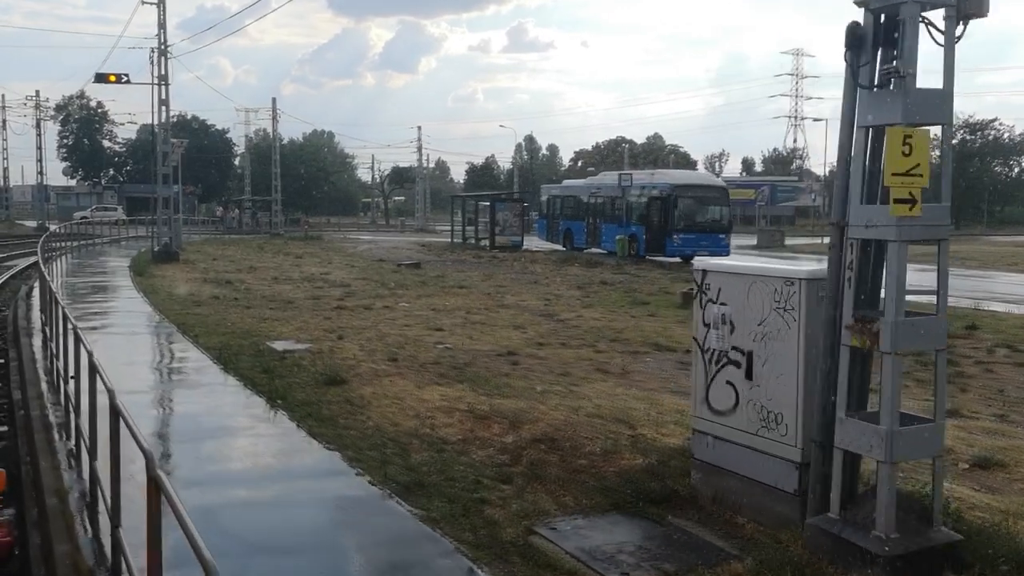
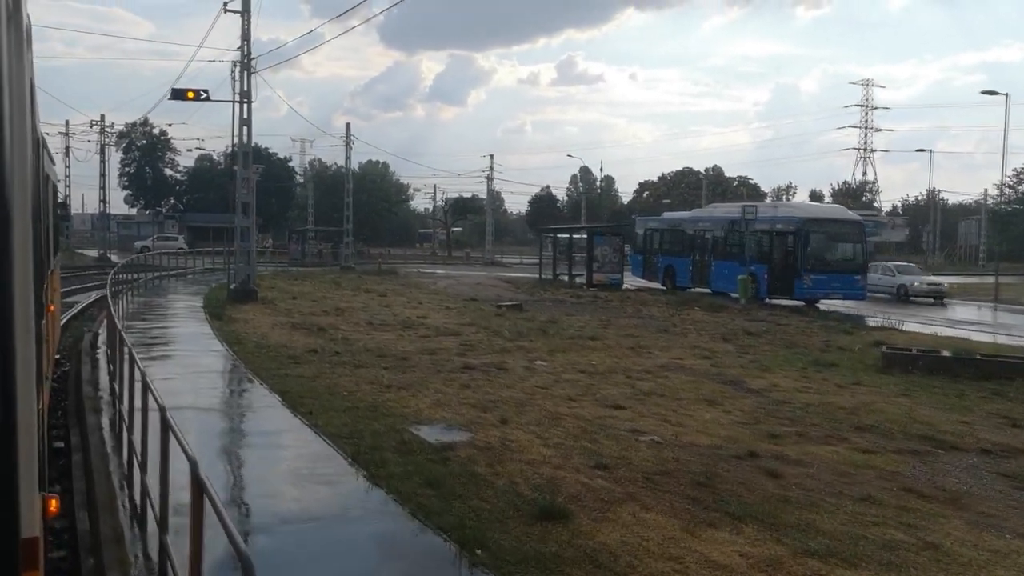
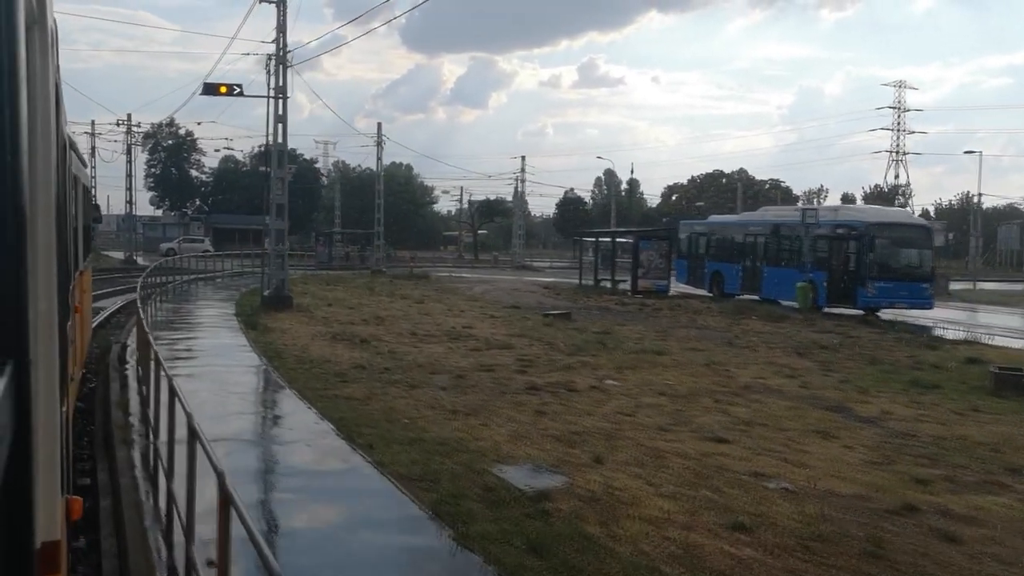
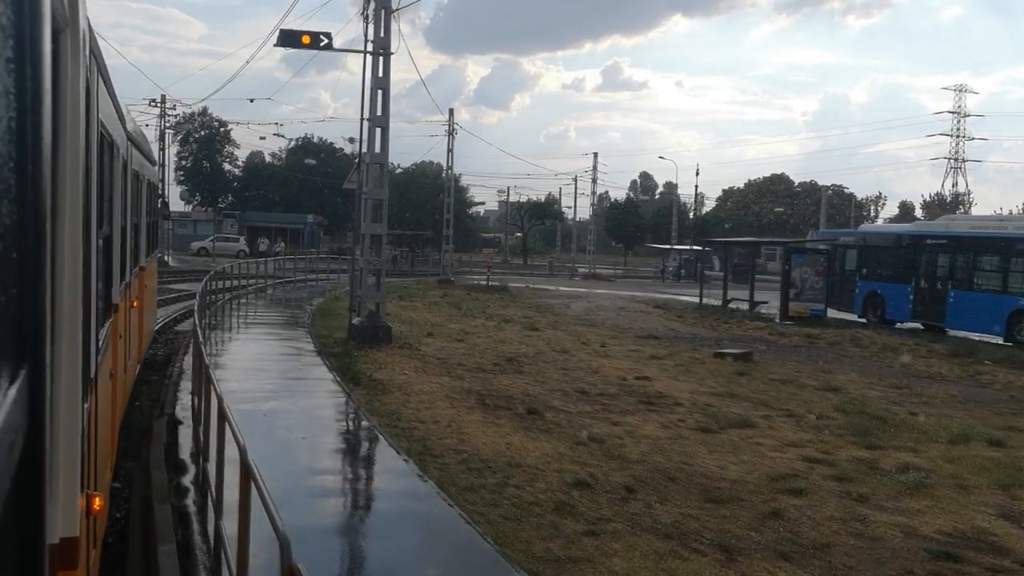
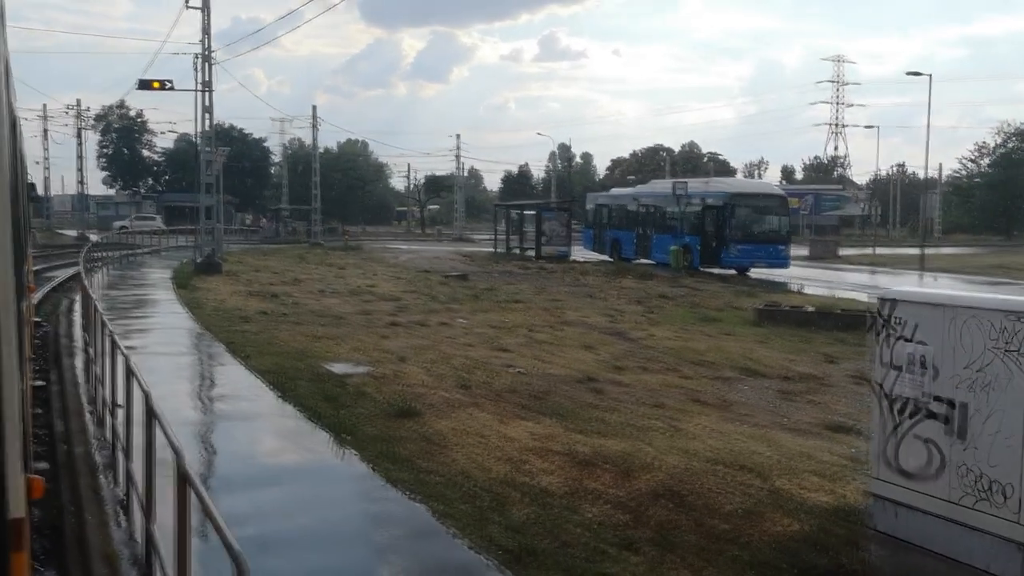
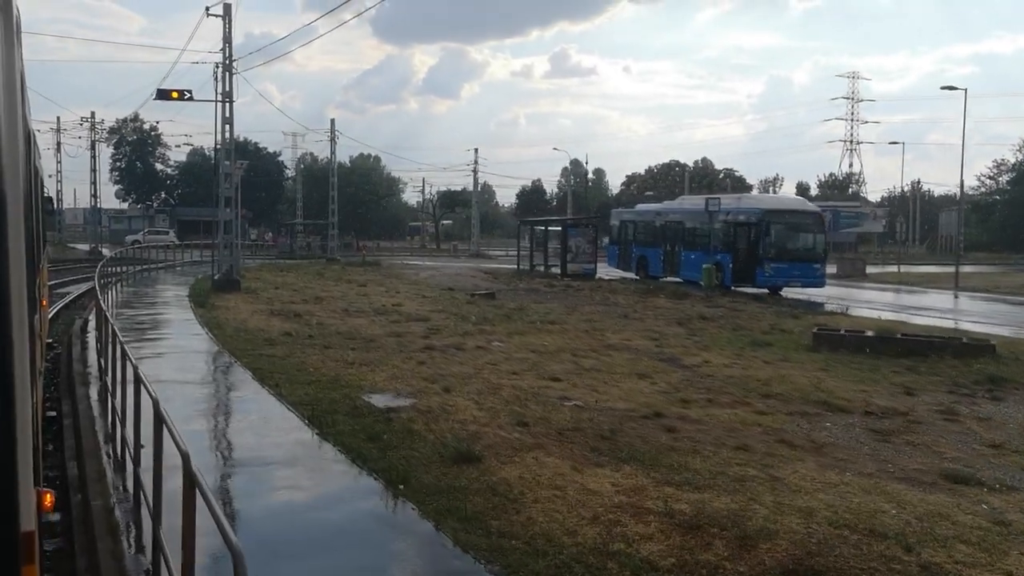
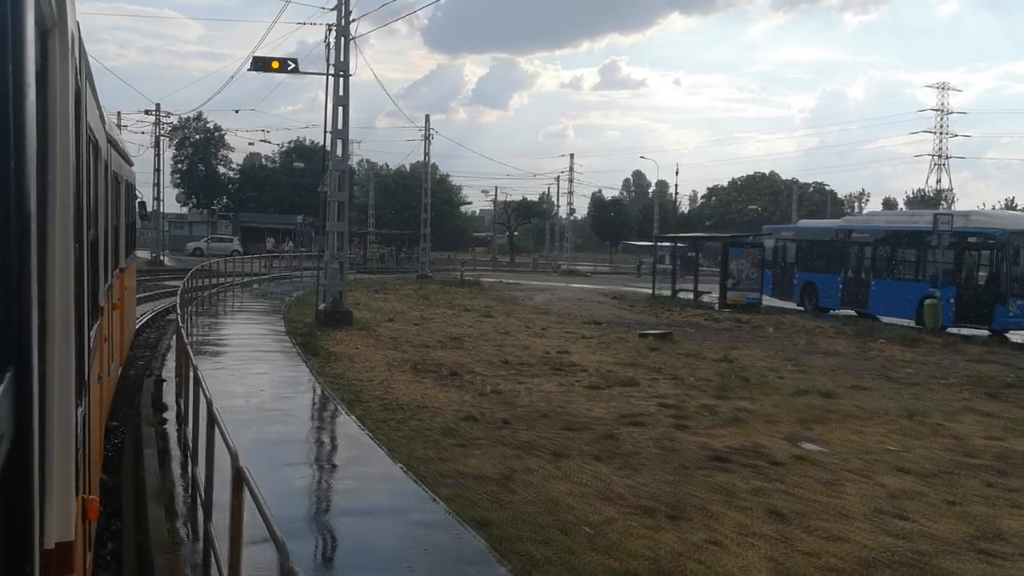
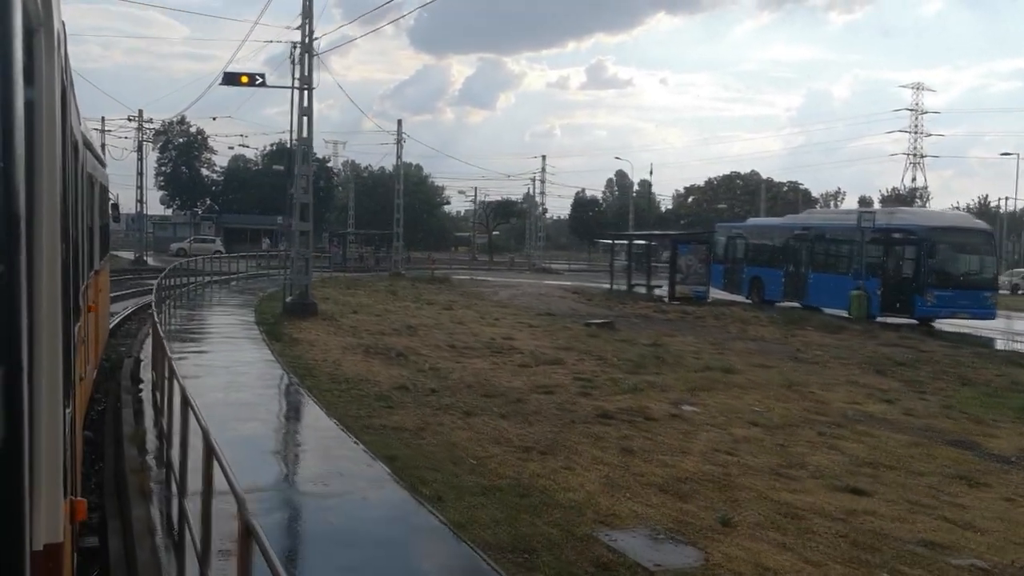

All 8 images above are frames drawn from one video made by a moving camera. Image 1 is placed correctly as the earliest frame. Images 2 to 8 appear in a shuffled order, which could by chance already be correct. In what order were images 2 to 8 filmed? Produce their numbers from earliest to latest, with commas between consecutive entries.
5, 6, 2, 3, 8, 7, 4
